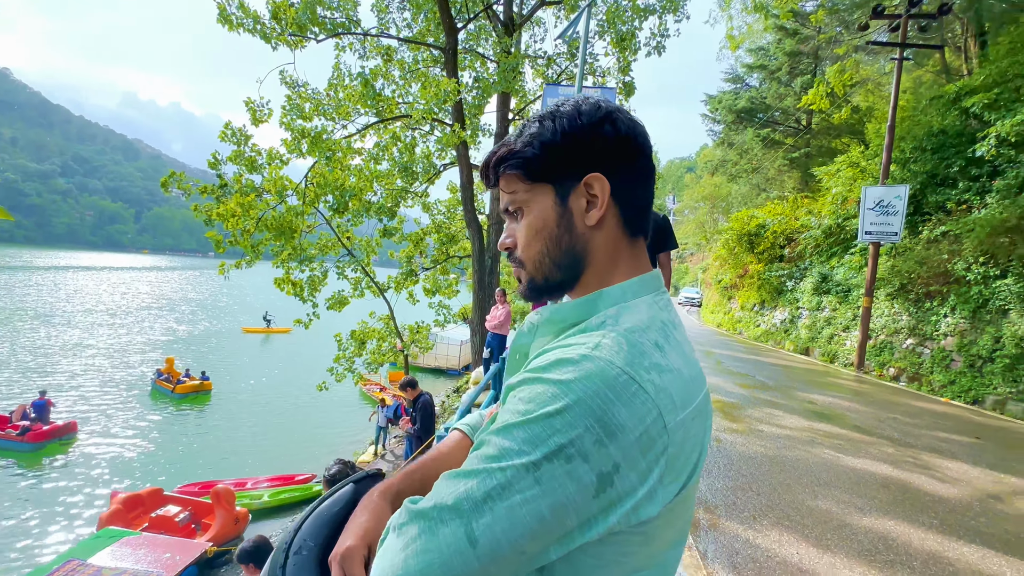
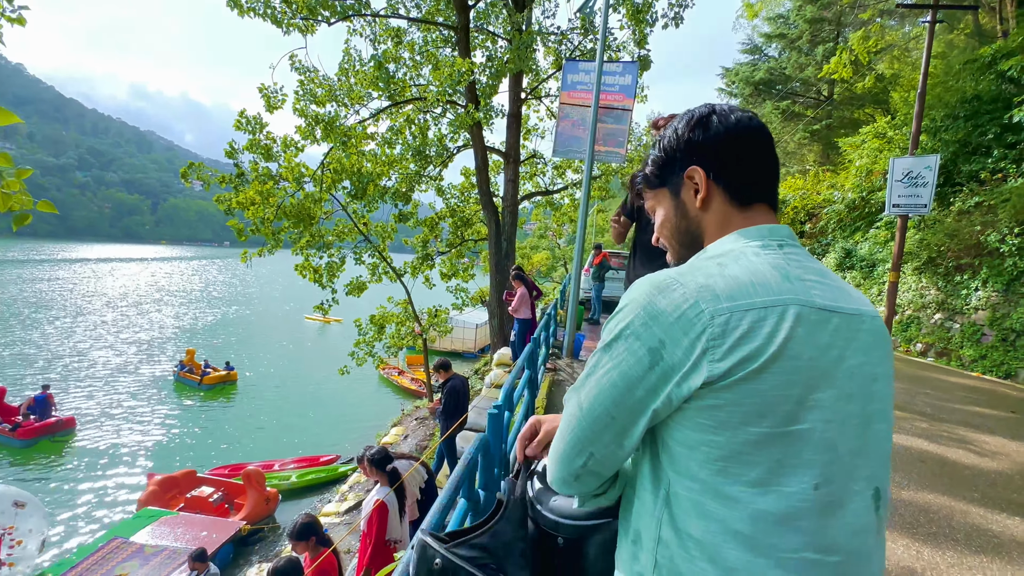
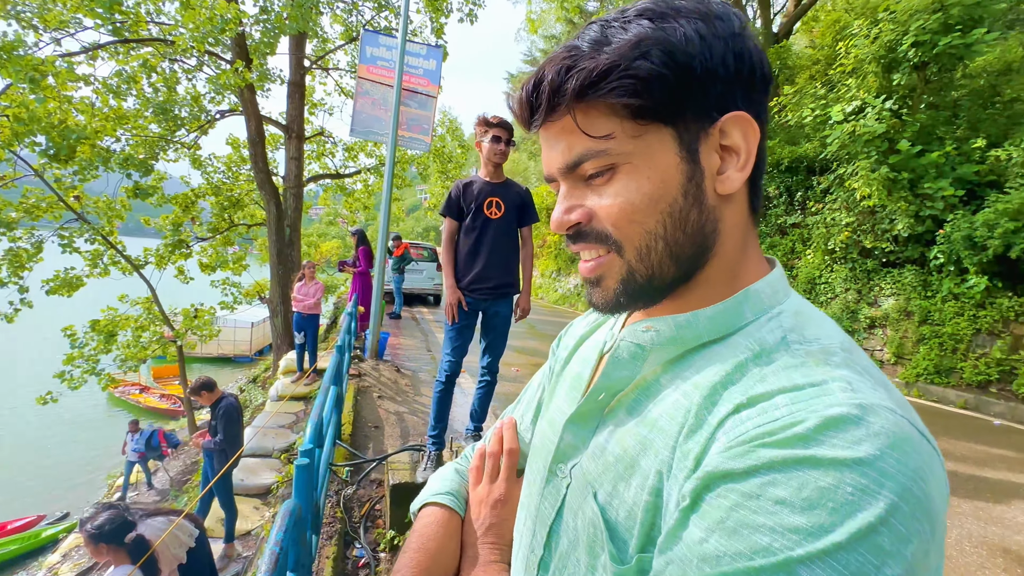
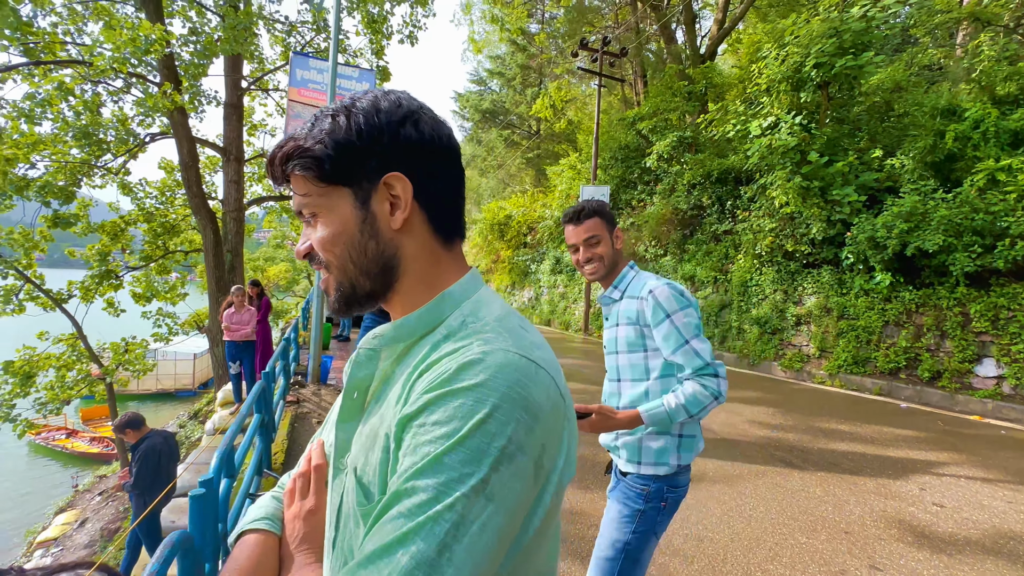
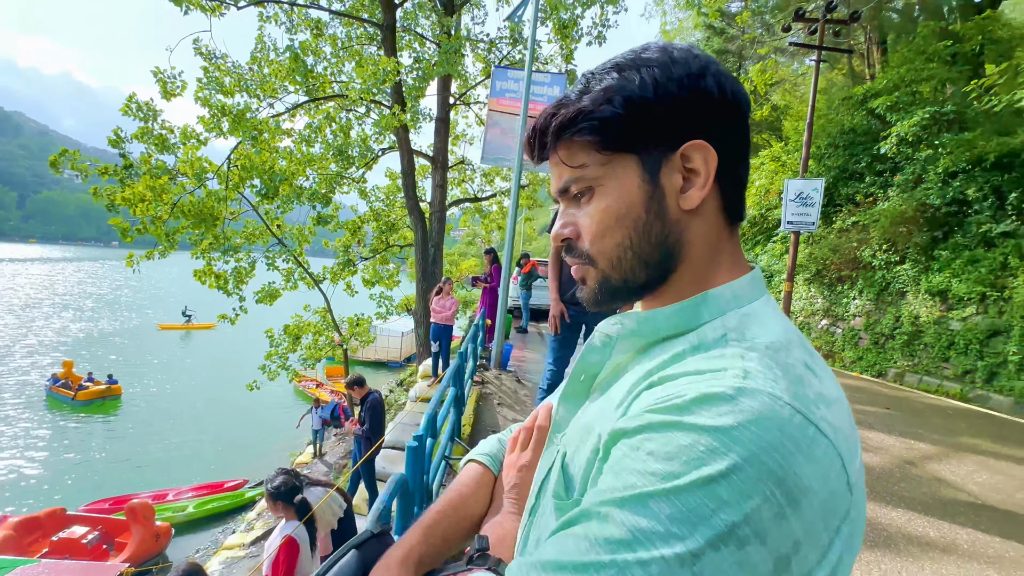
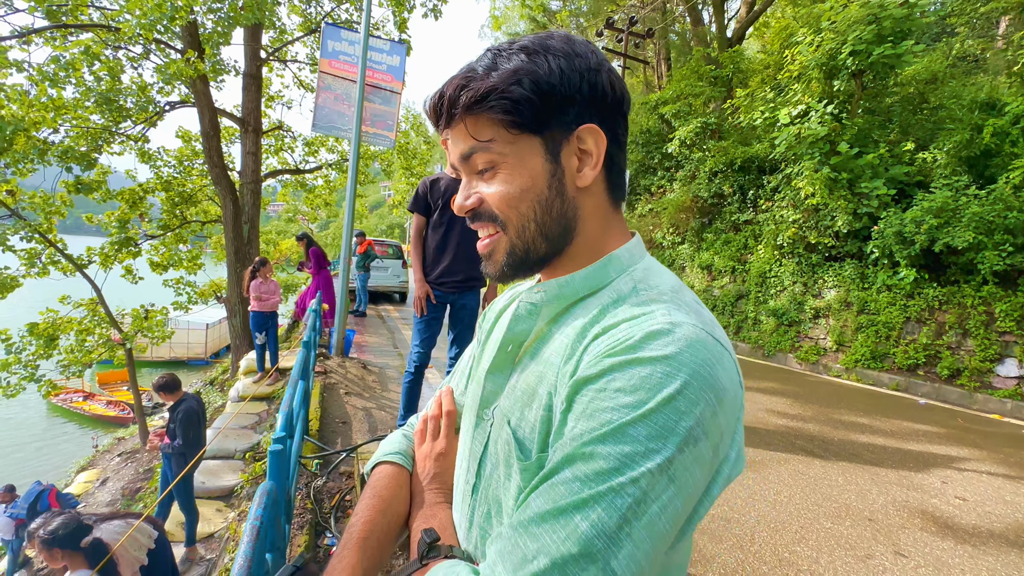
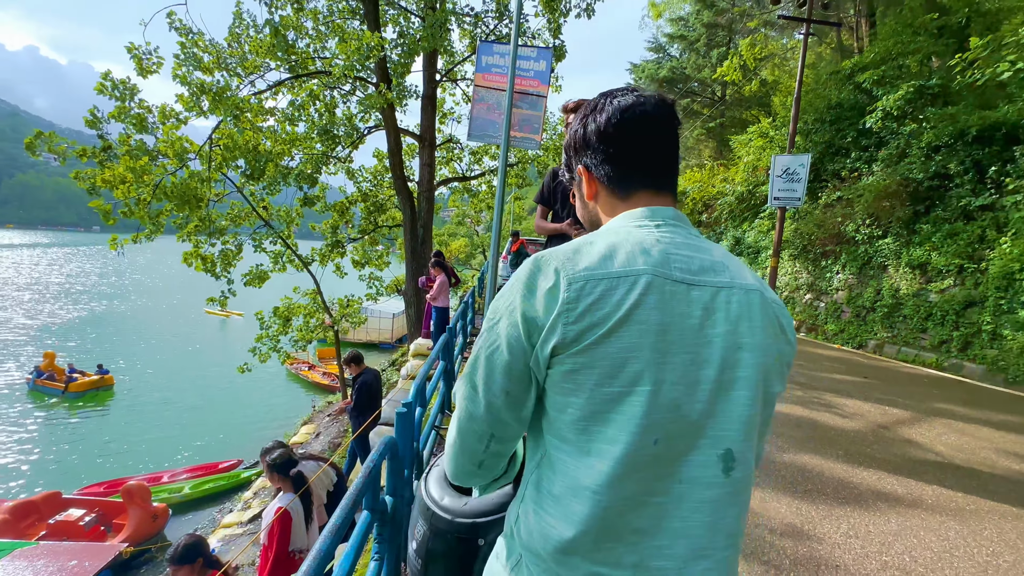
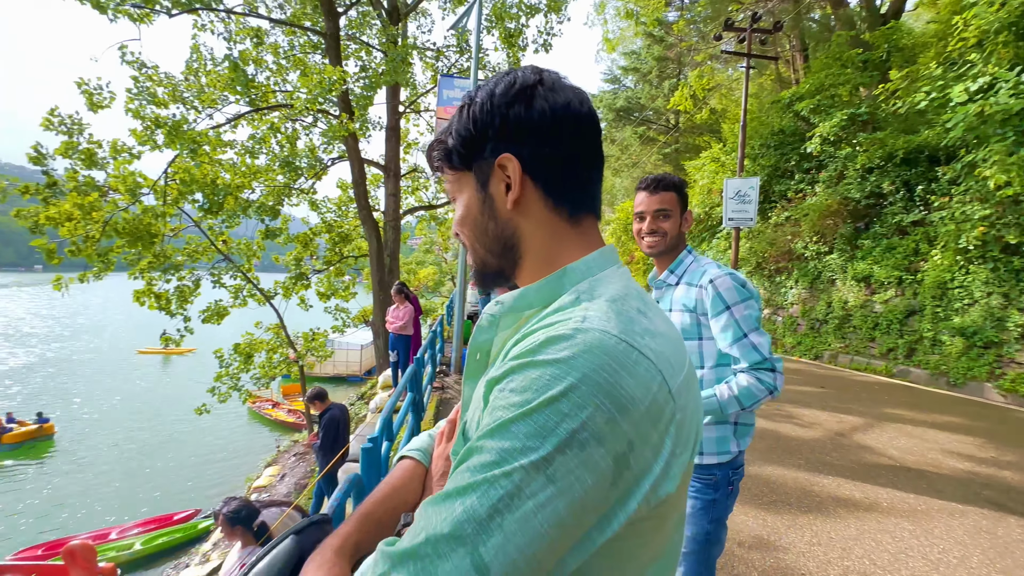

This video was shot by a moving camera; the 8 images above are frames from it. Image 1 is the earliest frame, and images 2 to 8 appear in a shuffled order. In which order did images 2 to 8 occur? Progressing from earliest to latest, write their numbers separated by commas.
5, 3, 6, 4, 8, 2, 7
